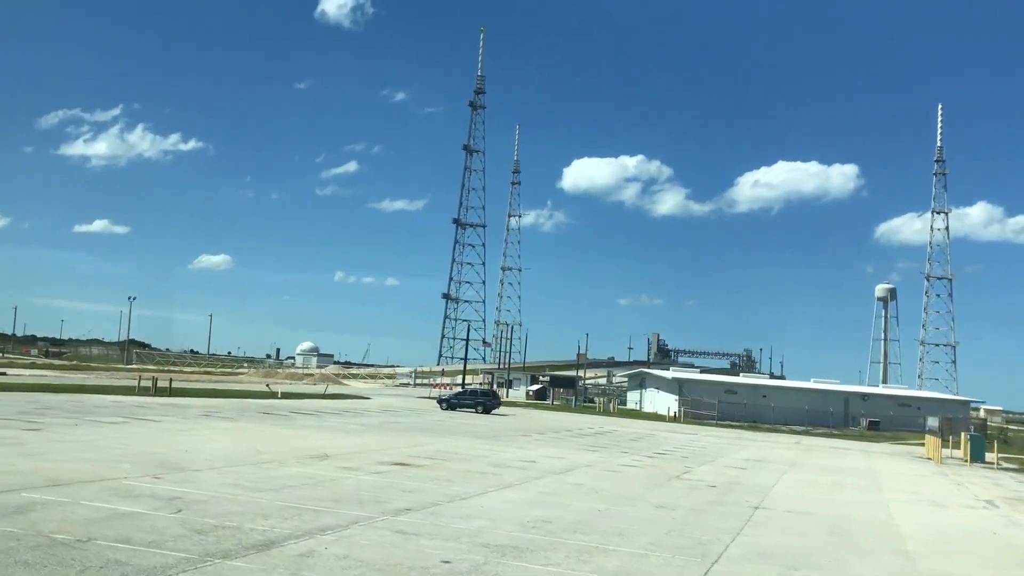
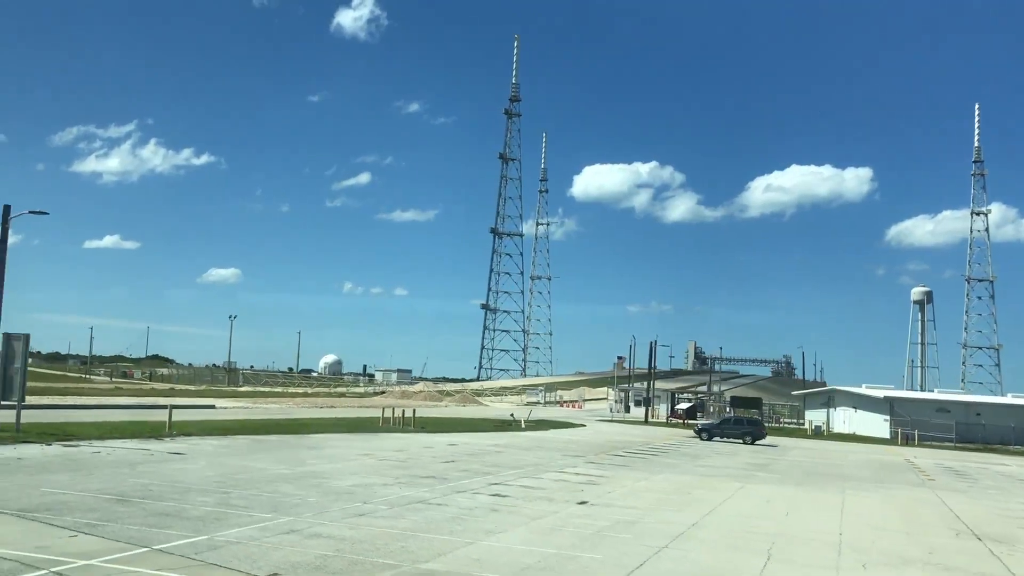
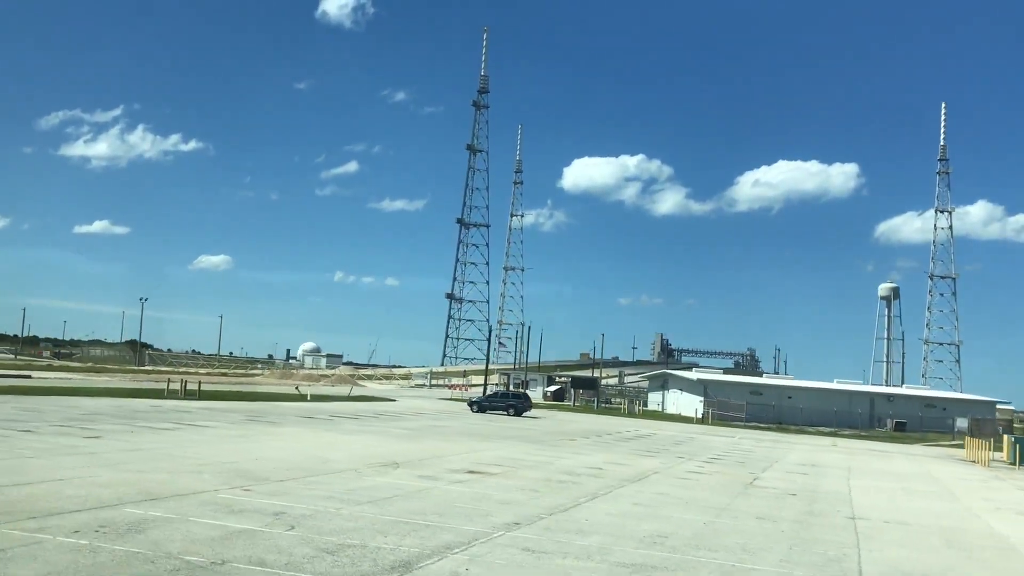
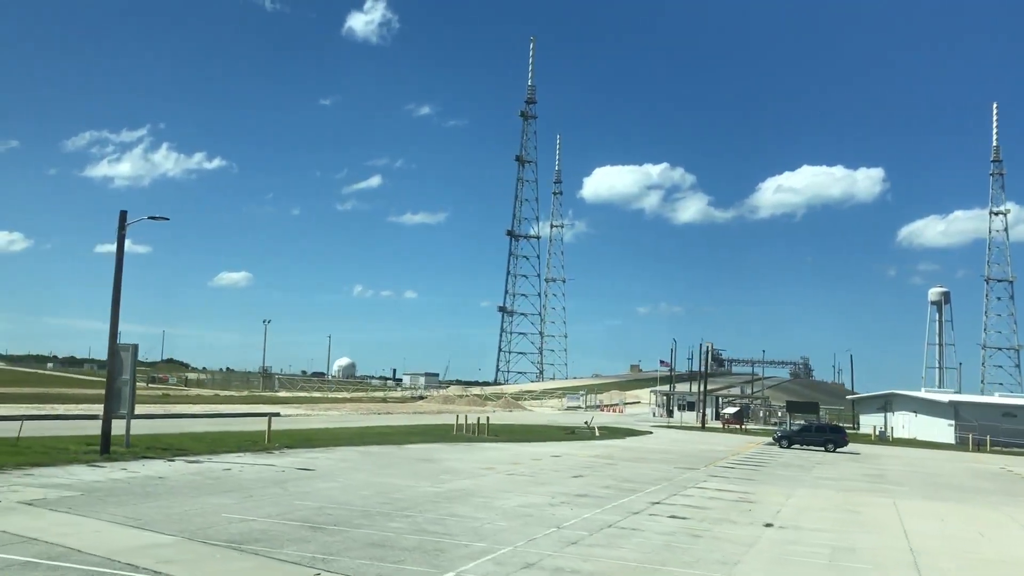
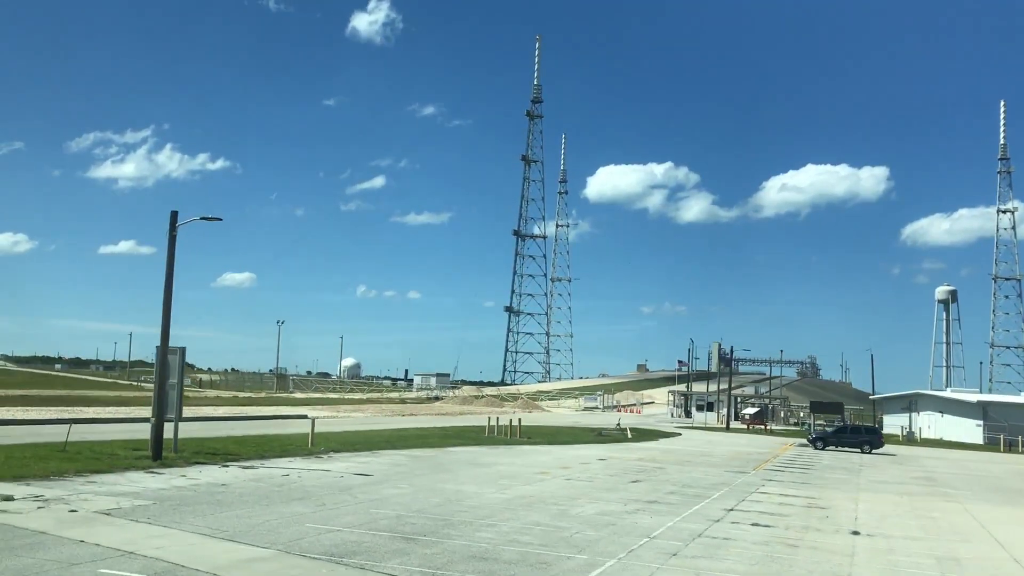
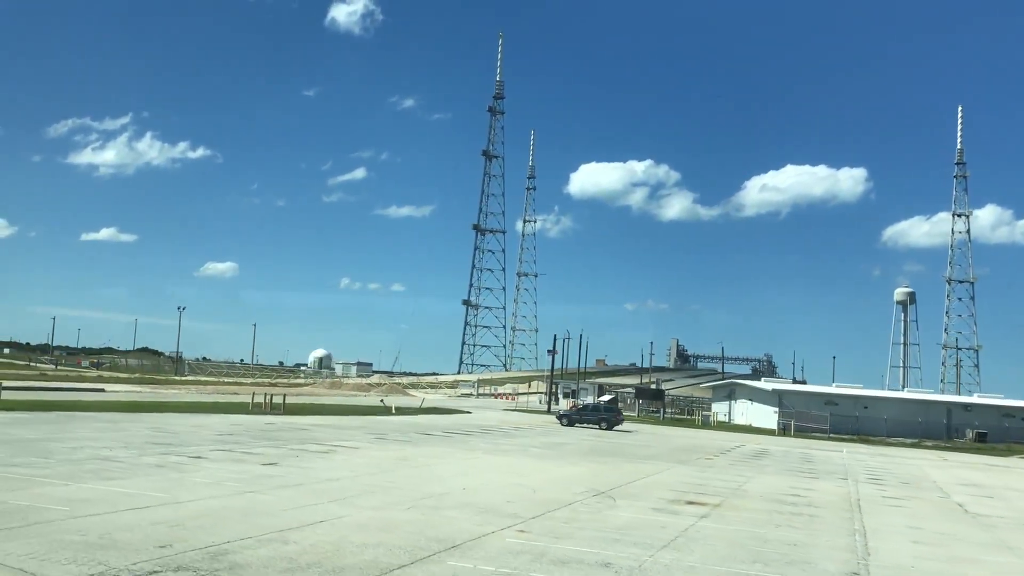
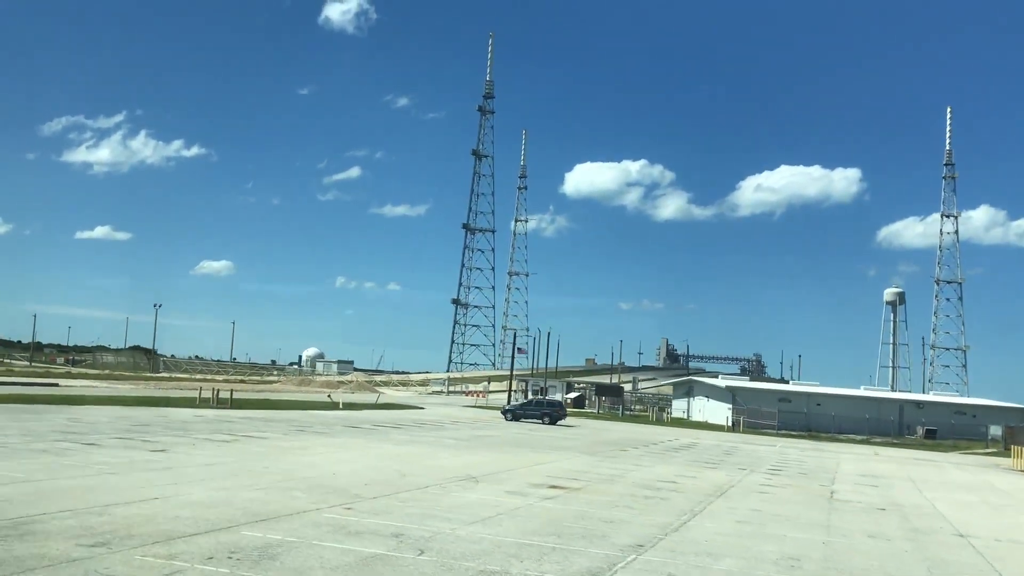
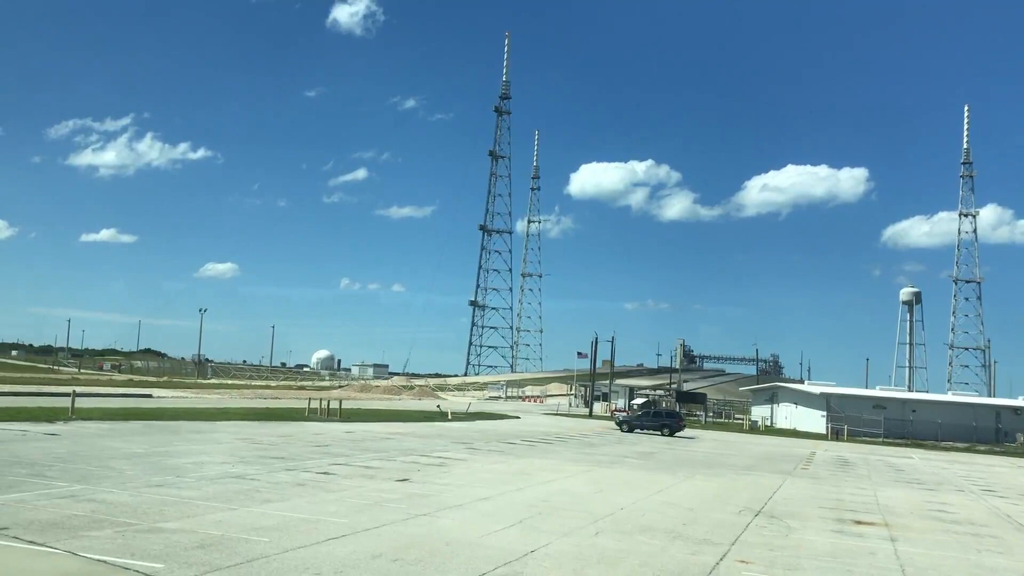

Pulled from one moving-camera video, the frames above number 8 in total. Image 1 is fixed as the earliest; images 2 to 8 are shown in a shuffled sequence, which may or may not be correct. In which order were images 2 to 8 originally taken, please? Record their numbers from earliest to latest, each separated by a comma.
3, 7, 6, 8, 2, 4, 5
